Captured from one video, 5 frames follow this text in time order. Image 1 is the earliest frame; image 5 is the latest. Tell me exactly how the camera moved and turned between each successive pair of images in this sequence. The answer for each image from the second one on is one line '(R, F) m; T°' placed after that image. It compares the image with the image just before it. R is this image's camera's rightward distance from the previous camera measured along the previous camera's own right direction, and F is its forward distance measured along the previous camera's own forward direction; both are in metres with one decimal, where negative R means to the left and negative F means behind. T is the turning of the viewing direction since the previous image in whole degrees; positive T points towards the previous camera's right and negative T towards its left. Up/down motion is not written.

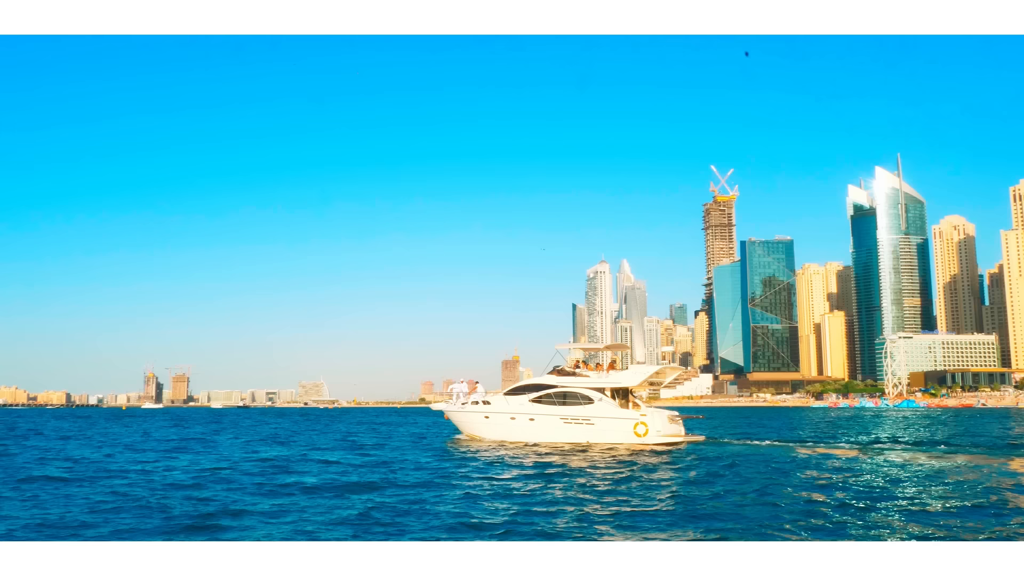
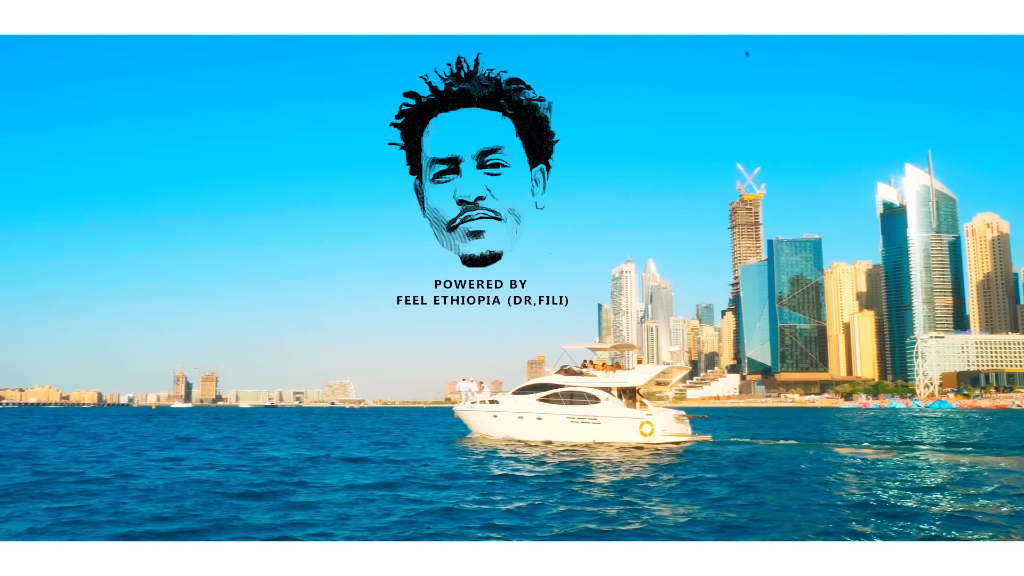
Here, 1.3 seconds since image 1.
(+1.3, -0.7) m; -2°
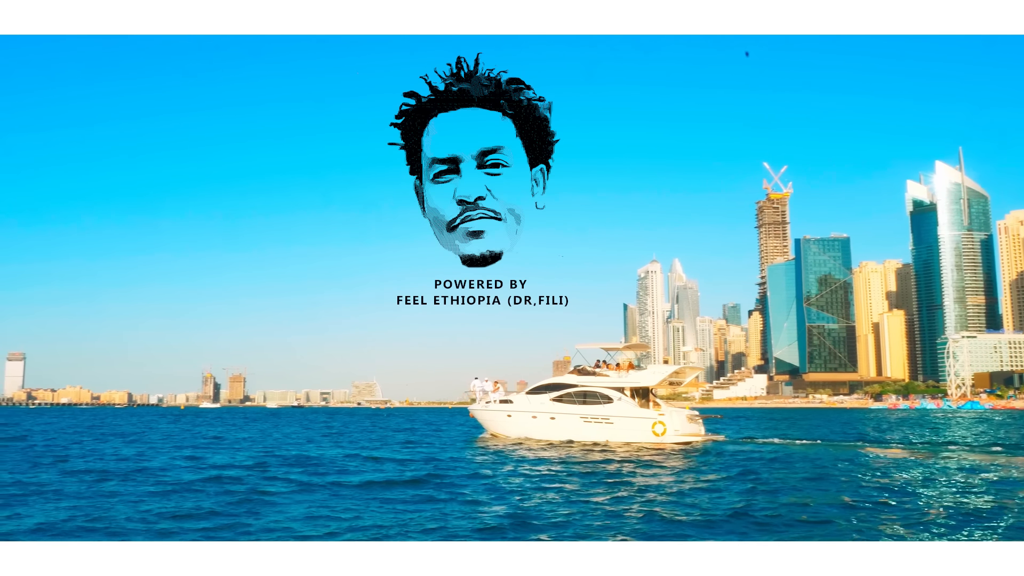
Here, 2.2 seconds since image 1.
(+1.0, 0.0) m; -2°
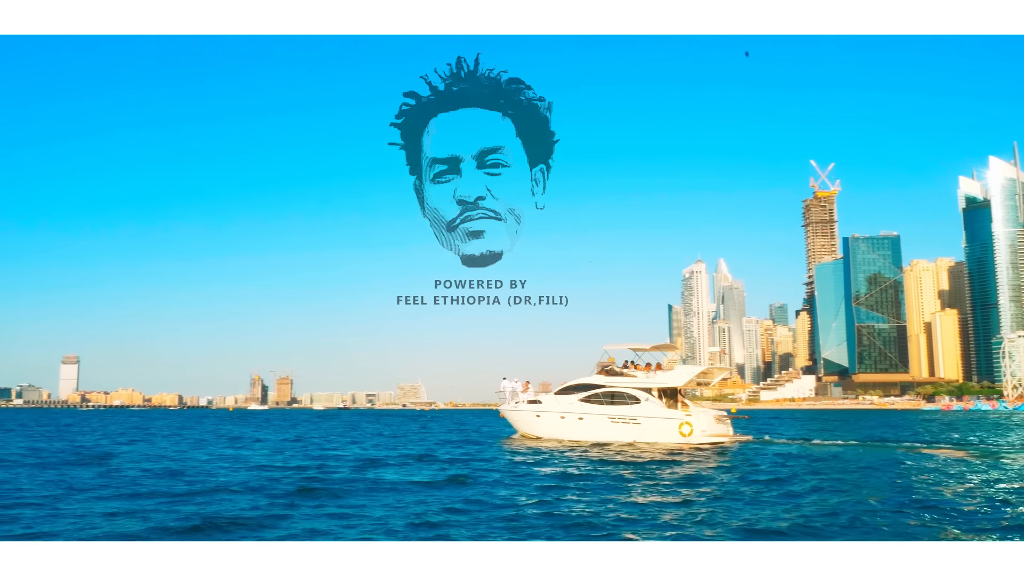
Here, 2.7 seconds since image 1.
(+1.0, -1.2) m; -3°
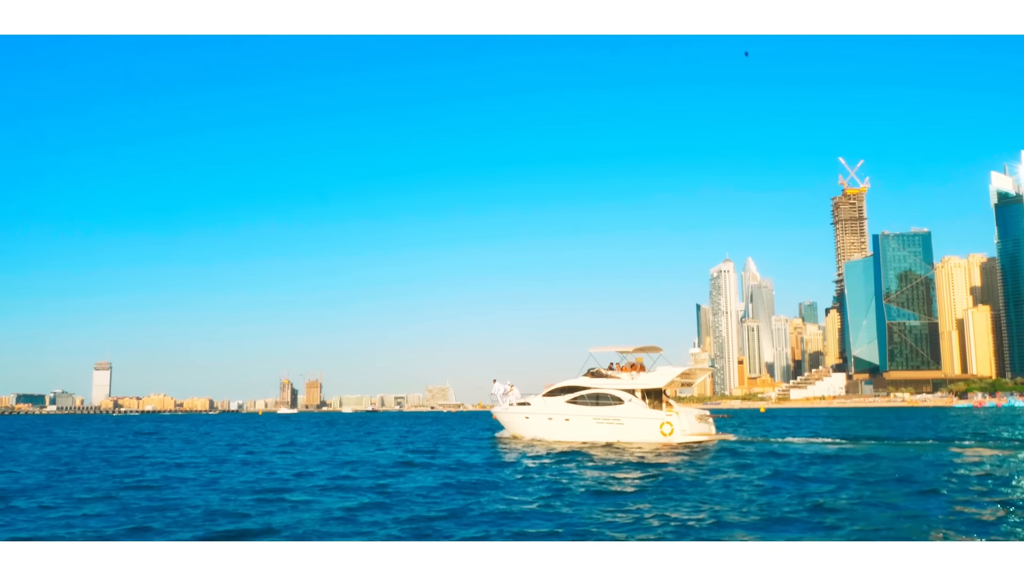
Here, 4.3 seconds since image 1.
(+3.1, -1.5) m; -2°
